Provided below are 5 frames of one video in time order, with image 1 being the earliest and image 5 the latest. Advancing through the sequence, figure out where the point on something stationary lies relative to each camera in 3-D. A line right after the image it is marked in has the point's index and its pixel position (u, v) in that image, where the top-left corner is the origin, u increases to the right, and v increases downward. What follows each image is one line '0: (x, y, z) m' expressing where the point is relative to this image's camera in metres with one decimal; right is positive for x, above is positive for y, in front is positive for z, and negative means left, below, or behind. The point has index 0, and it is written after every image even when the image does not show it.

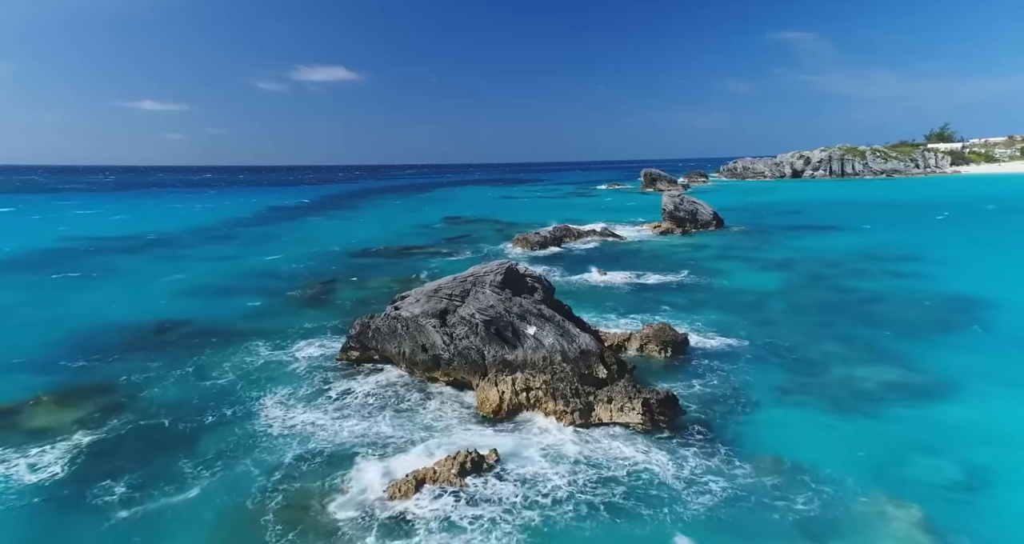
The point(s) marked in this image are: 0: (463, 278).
0: (-1.6, -0.2, +16.8) m
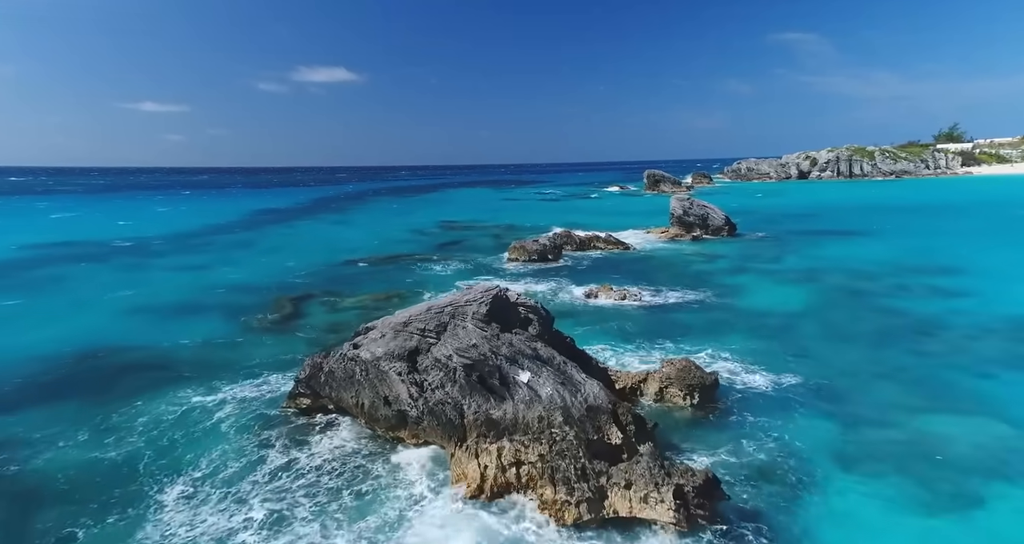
0: (-1.9, -0.9, +13.5) m
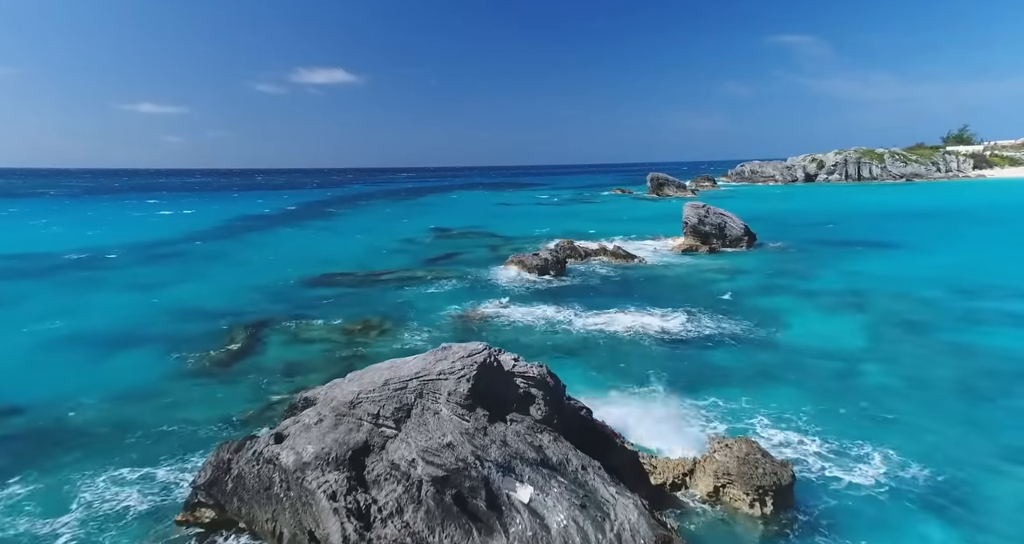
0: (-2.0, -2.0, +9.3) m
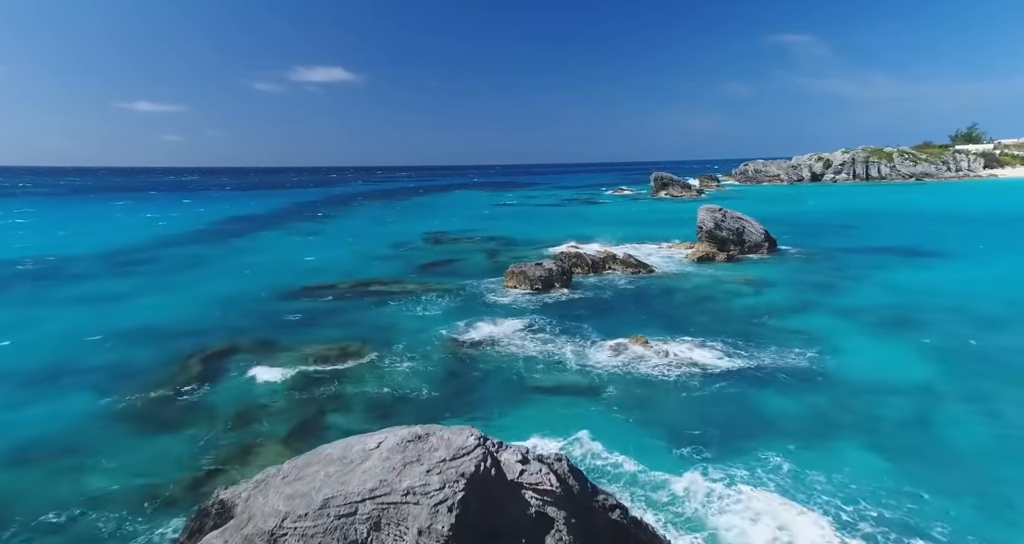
0: (-1.9, -2.7, +6.0) m
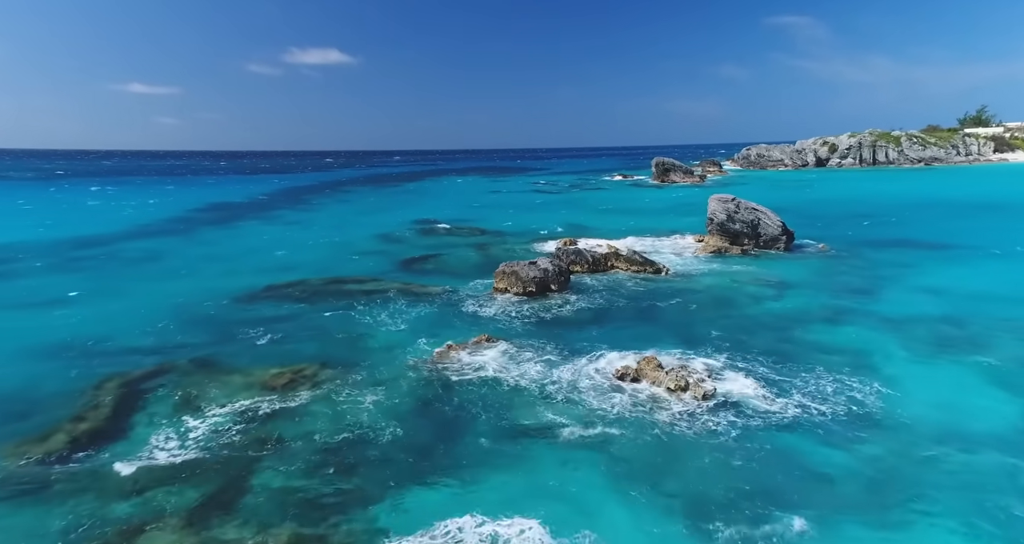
0: (-2.2, -3.4, +2.7) m
